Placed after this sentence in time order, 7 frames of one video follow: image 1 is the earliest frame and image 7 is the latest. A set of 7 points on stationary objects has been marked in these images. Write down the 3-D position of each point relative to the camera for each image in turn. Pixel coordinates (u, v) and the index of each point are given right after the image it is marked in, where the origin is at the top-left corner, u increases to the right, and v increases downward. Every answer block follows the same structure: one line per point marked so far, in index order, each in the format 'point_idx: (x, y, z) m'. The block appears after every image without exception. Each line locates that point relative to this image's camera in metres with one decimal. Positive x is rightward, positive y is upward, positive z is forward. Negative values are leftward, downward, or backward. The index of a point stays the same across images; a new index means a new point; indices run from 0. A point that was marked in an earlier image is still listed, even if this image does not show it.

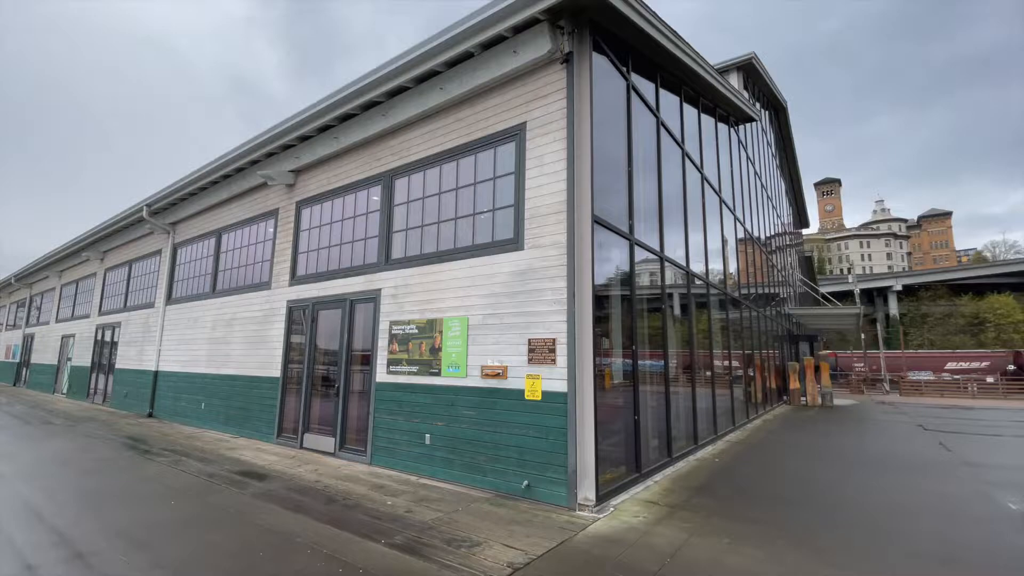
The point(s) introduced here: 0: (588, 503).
0: (+0.8, -2.3, +5.1) m
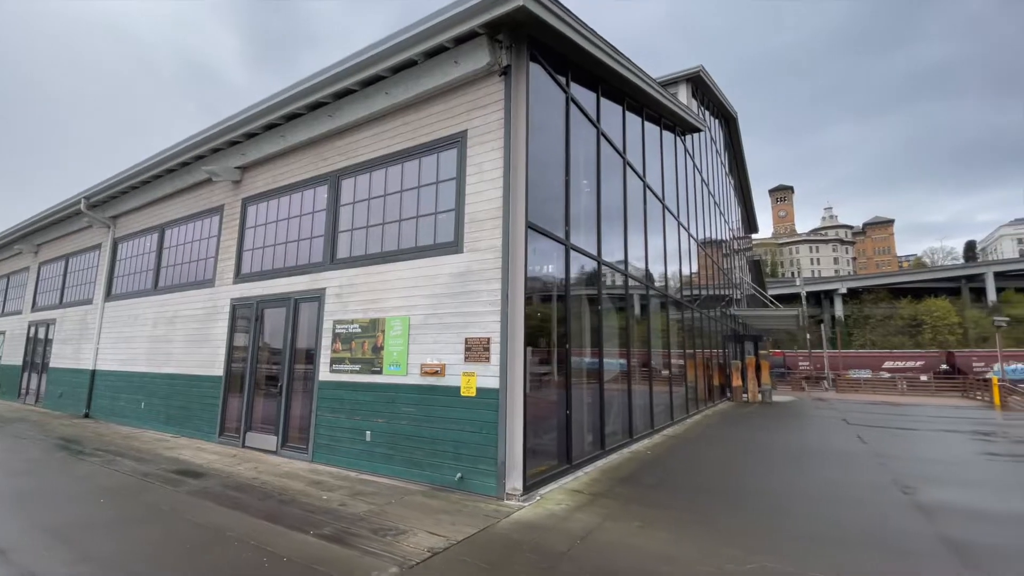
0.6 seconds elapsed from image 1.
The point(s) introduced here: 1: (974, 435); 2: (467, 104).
0: (0.0, -2.3, +5.4) m
1: (+11.4, -3.6, +11.8) m
2: (-0.6, +2.5, +6.5) m
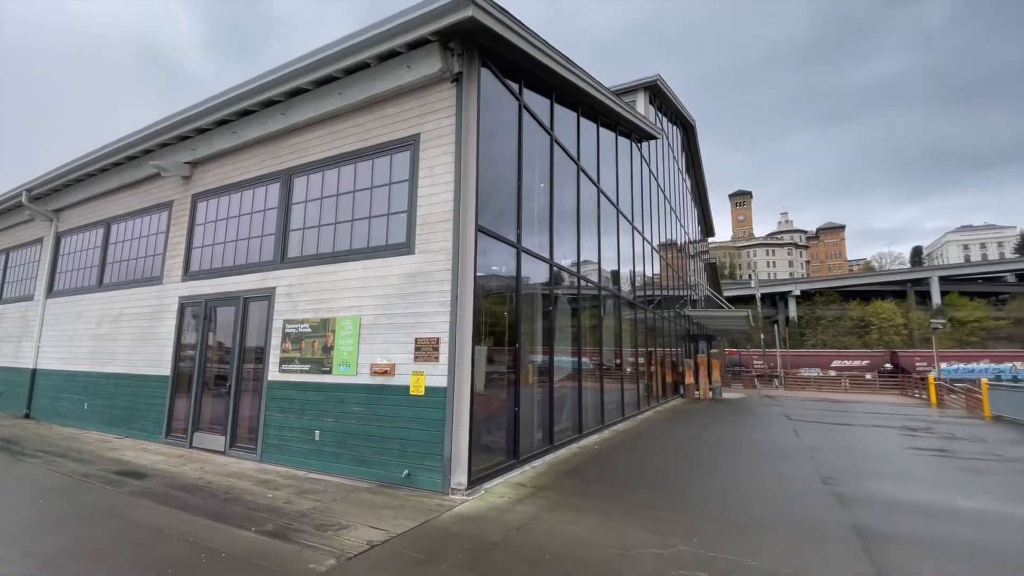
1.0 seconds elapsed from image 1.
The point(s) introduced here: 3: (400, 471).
0: (-0.6, -2.3, +5.6) m
1: (+10.3, -3.7, +12.8) m
2: (-1.3, +2.5, +6.7) m
3: (-1.4, -2.3, +6.0) m
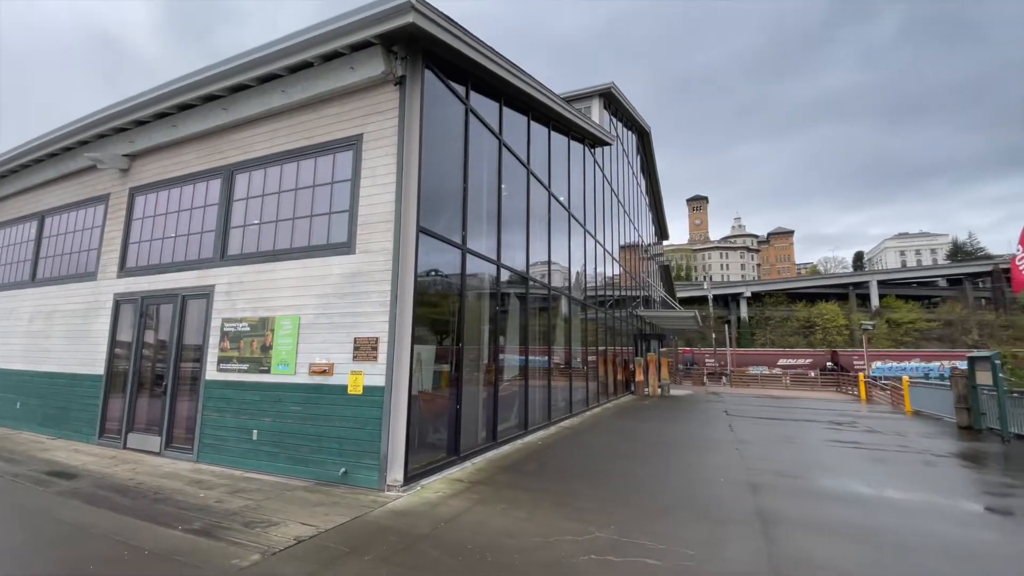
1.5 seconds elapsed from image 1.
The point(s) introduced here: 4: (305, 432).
0: (-1.4, -2.3, +5.7) m
1: (+9.0, -3.8, +13.7) m
2: (-2.1, +2.5, +6.7) m
3: (-2.2, -2.3, +6.0) m
4: (-2.7, -1.9, +6.3) m
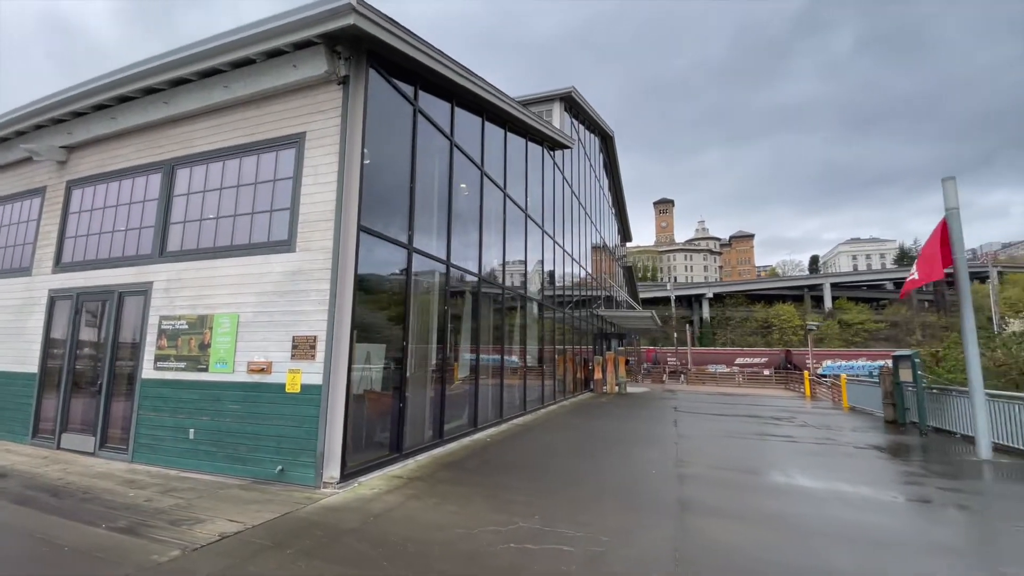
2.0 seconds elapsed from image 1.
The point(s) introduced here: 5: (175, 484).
0: (-2.1, -2.3, +5.7) m
1: (+7.7, -3.9, +14.4) m
2: (-2.9, +2.5, +6.7) m
3: (-3.0, -2.2, +6.0) m
4: (-3.5, -1.9, +6.3) m
5: (-4.1, -2.4, +5.9) m
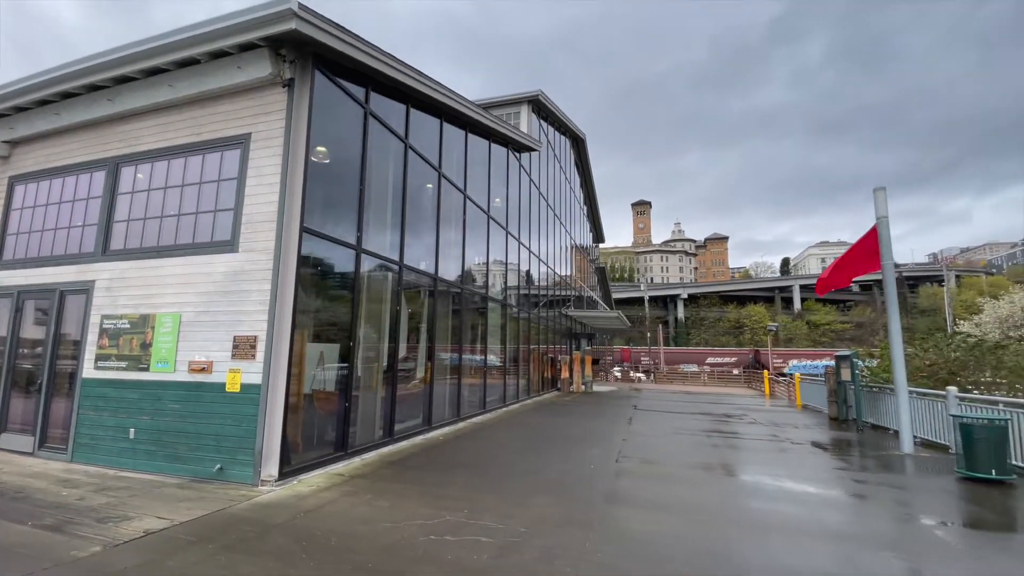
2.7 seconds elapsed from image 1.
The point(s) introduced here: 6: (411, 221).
0: (-2.9, -2.3, +5.8) m
1: (+6.5, -4.0, +14.8) m
2: (-3.7, +2.5, +6.8) m
3: (-3.8, -2.2, +6.1) m
4: (-4.3, -1.8, +6.3) m
5: (-4.9, -2.4, +5.9) m
6: (-2.0, +1.3, +9.6) m
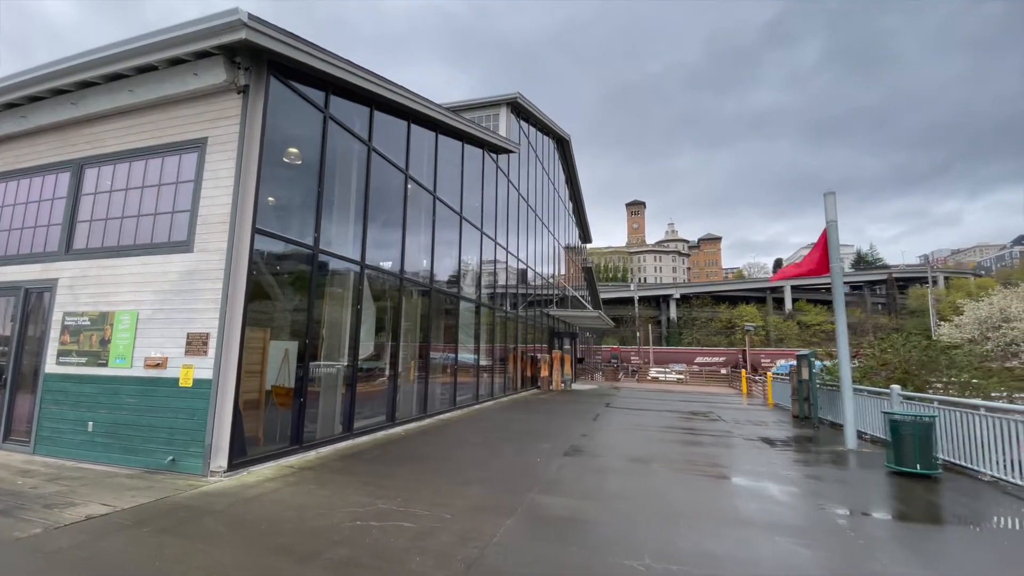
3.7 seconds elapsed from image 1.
0: (-3.7, -2.3, +6.1) m
1: (+5.6, -4.0, +15.2) m
2: (-4.4, +2.5, +7.0) m
3: (-4.6, -2.2, +6.3) m
4: (-5.1, -1.8, +6.5) m
5: (-5.7, -2.4, +6.1) m
6: (-2.8, +1.3, +9.9) m
